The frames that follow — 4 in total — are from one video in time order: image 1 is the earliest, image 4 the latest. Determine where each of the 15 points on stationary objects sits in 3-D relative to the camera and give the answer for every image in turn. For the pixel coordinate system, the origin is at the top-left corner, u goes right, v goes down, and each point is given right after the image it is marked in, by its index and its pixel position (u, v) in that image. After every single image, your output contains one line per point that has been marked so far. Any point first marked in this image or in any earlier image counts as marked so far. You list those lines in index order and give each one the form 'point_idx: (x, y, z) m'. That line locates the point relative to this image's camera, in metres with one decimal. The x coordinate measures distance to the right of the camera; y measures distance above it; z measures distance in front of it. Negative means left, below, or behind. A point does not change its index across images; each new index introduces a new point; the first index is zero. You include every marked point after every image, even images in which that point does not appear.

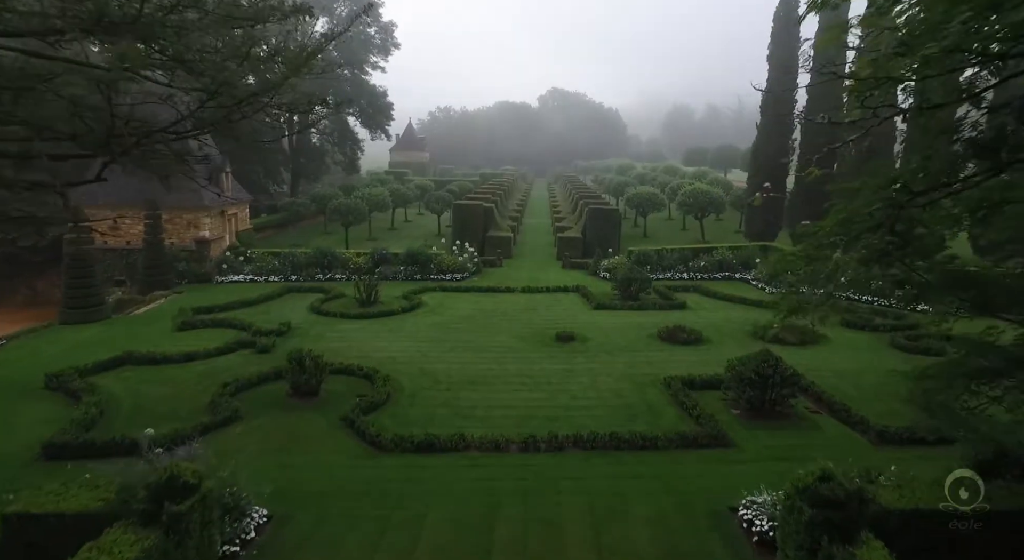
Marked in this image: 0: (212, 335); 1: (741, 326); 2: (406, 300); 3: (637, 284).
0: (-6.9, -1.3, +14.7) m
1: (+5.7, -1.2, +15.8) m
2: (-3.1, -0.6, +18.3) m
3: (+3.7, -0.1, +18.6) m
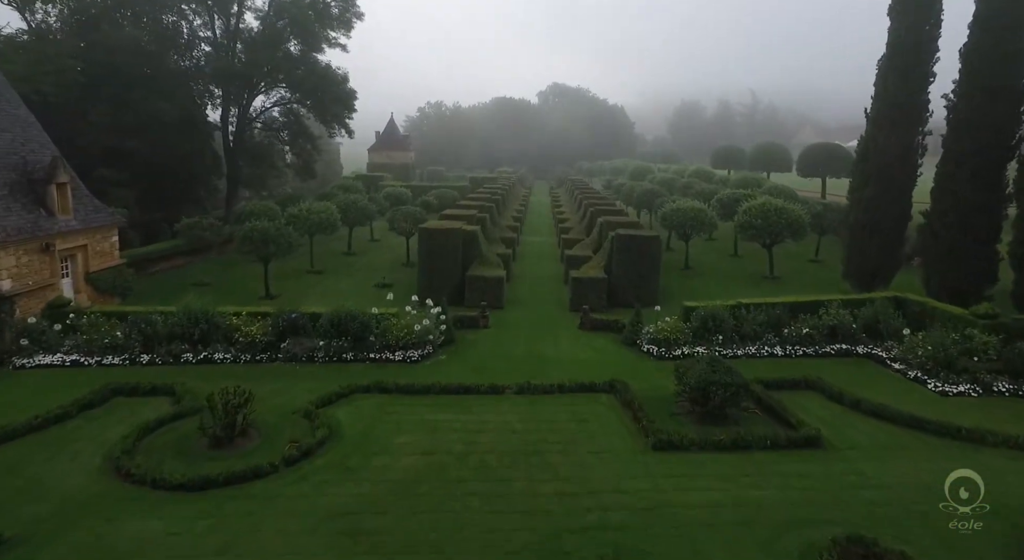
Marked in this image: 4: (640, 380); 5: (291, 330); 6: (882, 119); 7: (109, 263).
0: (-7.1, -3.0, +6.3) m
1: (+5.5, -2.9, +7.5) m
2: (-3.3, -2.3, +10.0) m
3: (+3.5, -1.8, +10.2) m
4: (+2.6, -1.9, +12.5) m
5: (-4.8, -1.1, +13.7) m
6: (+10.0, +4.4, +17.0) m
7: (-11.0, +0.5, +17.2) m
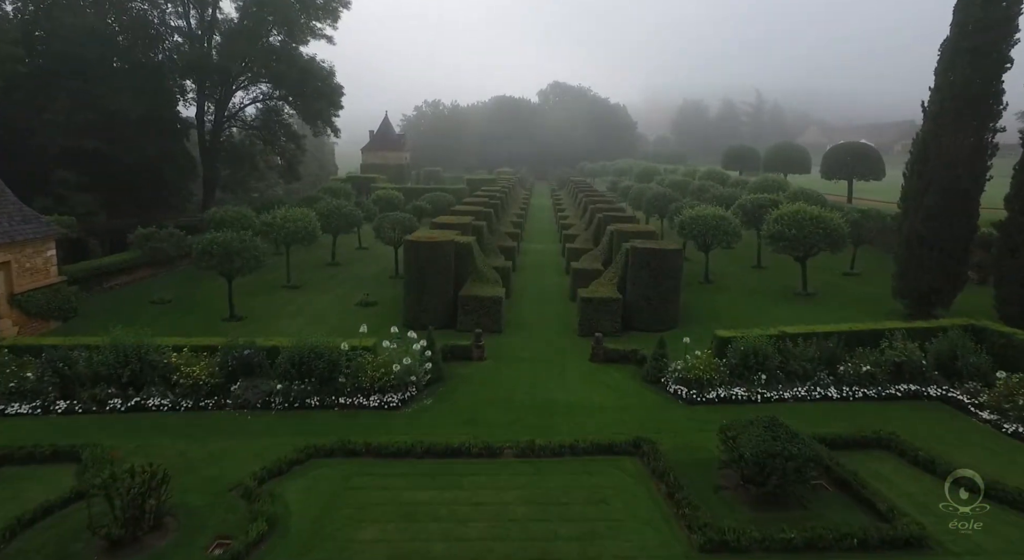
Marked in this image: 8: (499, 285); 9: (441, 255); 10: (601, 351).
0: (-7.1, -3.5, +3.9) m
1: (+5.5, -3.4, +5.0) m
2: (-3.3, -2.8, +7.5) m
3: (+3.5, -2.3, +7.8) m
4: (+2.6, -2.4, +10.0) m
5: (-4.8, -1.6, +11.3) m
6: (+10.0, +3.9, +14.6) m
7: (-11.0, 0.0, +14.7) m
8: (-0.4, -0.1, +17.6) m
9: (-1.9, +0.7, +16.4) m
10: (+2.0, -1.5, +13.9) m
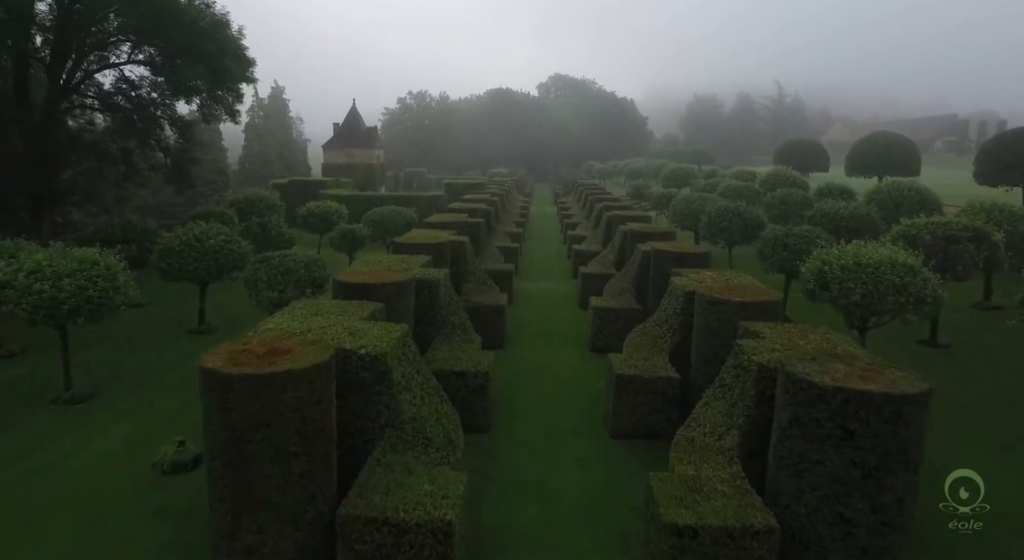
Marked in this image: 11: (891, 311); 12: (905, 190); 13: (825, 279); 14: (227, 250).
0: (-7.4, -5.3, -6.4) m
1: (+5.2, -5.2, -5.2) m
2: (-3.6, -4.7, -2.8) m
3: (+3.2, -4.2, -2.5) m
4: (+2.3, -4.3, -0.2) m
5: (-5.1, -3.4, +1.0) m
6: (+9.7, +2.0, +4.3) m
7: (-11.3, -1.9, +4.4) m
8: (-0.7, -2.0, +7.3) m
9: (-2.2, -1.2, +6.2) m
10: (+1.7, -3.4, +3.6) m
11: (+6.3, -0.5, +10.4) m
12: (+11.4, +2.6, +18.0) m
13: (+5.6, 0.0, +11.2) m
14: (-6.6, +0.8, +14.3) m
